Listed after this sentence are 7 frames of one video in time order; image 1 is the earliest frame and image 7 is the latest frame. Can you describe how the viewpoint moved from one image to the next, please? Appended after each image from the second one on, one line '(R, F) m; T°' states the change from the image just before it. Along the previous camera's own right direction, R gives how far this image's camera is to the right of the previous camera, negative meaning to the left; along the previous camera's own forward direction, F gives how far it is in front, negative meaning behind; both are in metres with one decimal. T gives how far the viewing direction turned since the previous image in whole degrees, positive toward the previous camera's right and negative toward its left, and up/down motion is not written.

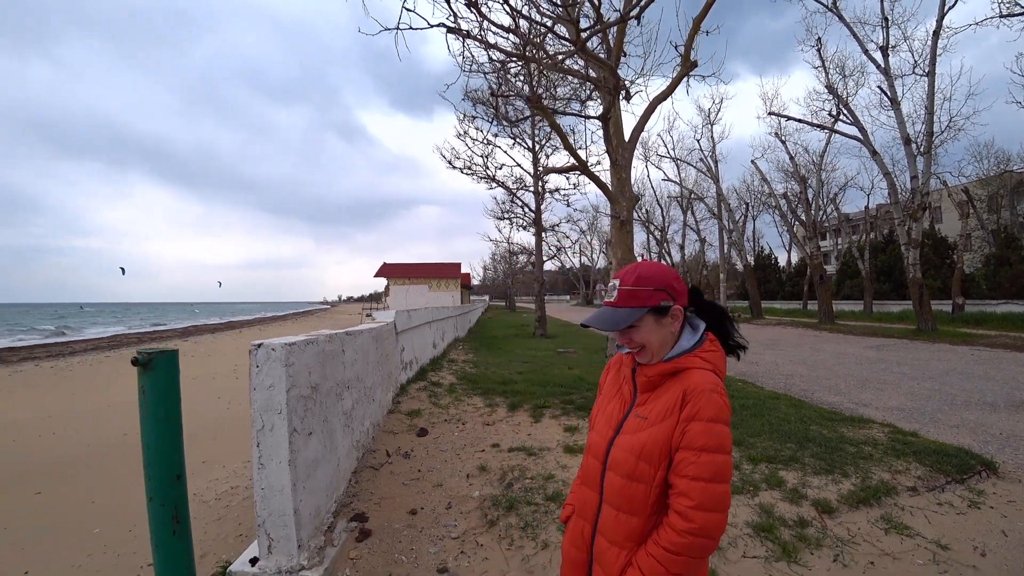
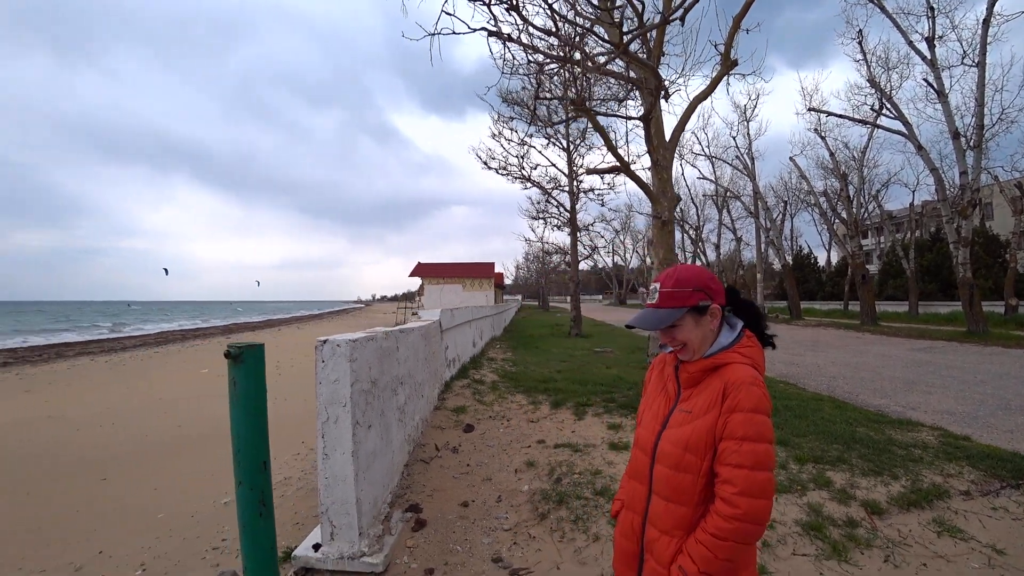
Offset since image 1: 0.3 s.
(-0.2, -0.1) m; -3°
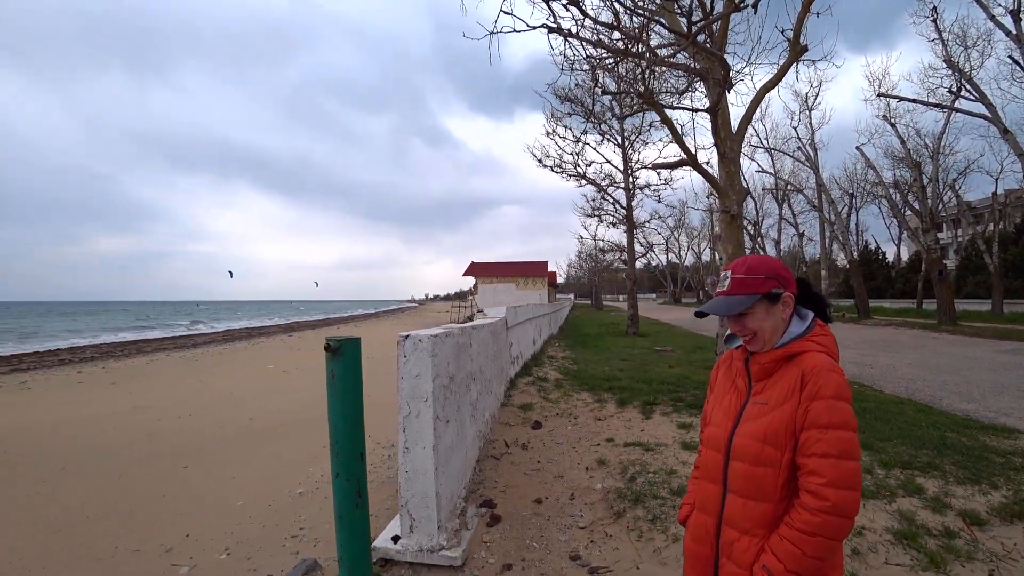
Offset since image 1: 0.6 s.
(-0.2, 0.0) m; -5°
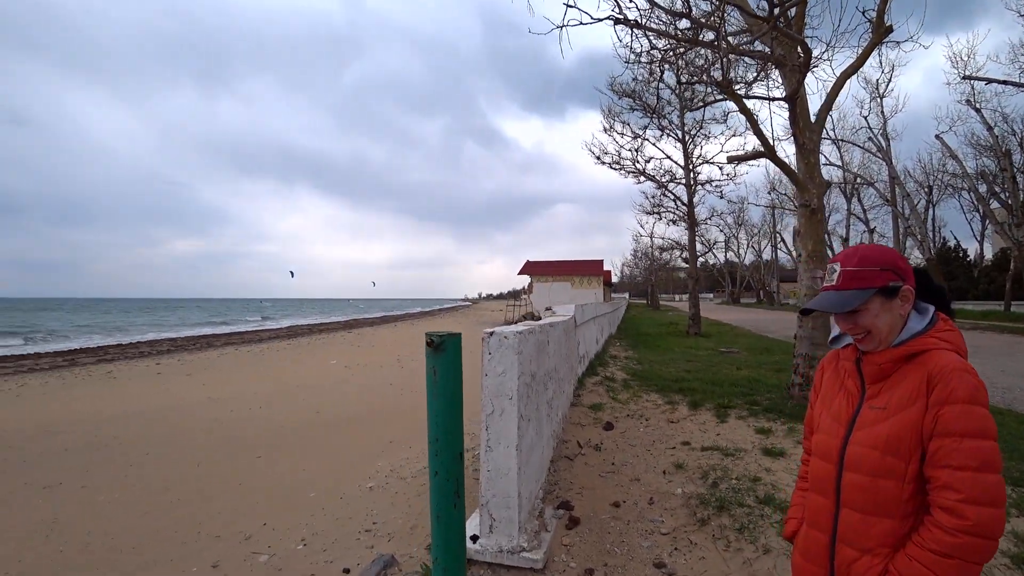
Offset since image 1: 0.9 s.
(-0.2, +0.1) m; -5°
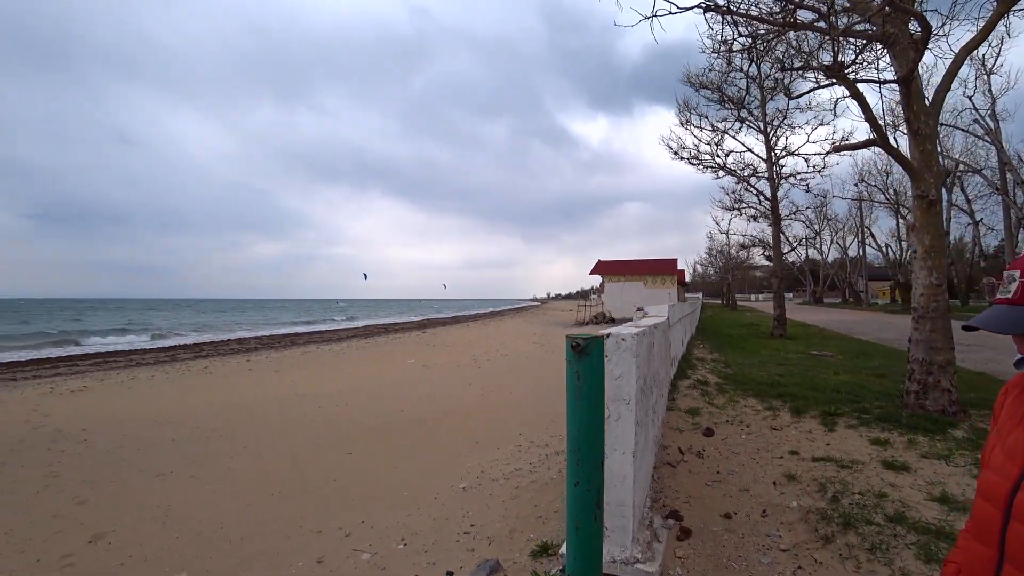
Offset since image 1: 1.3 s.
(-0.3, 0.0) m; -7°
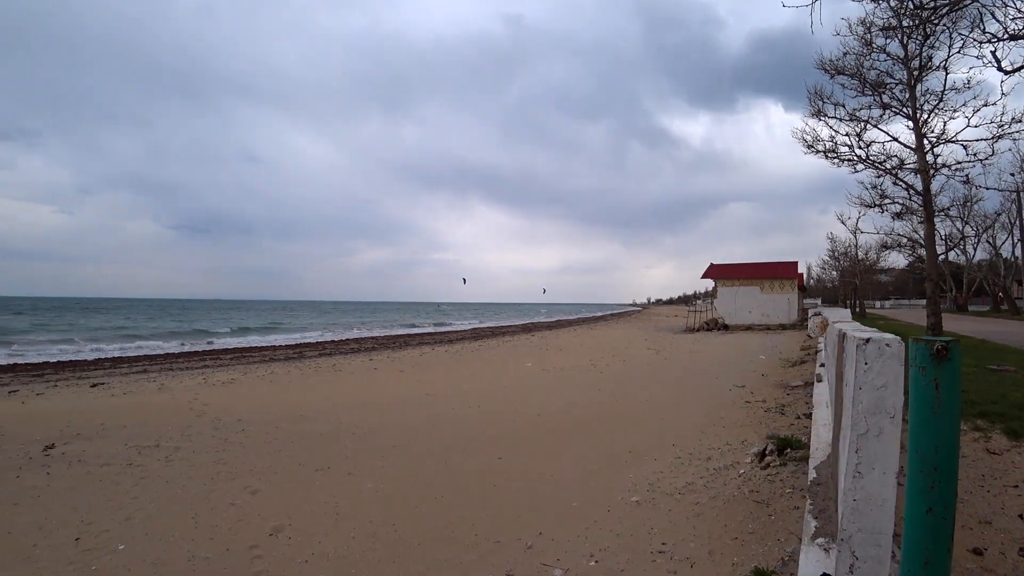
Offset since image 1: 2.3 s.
(-0.7, +0.1) m; -10°
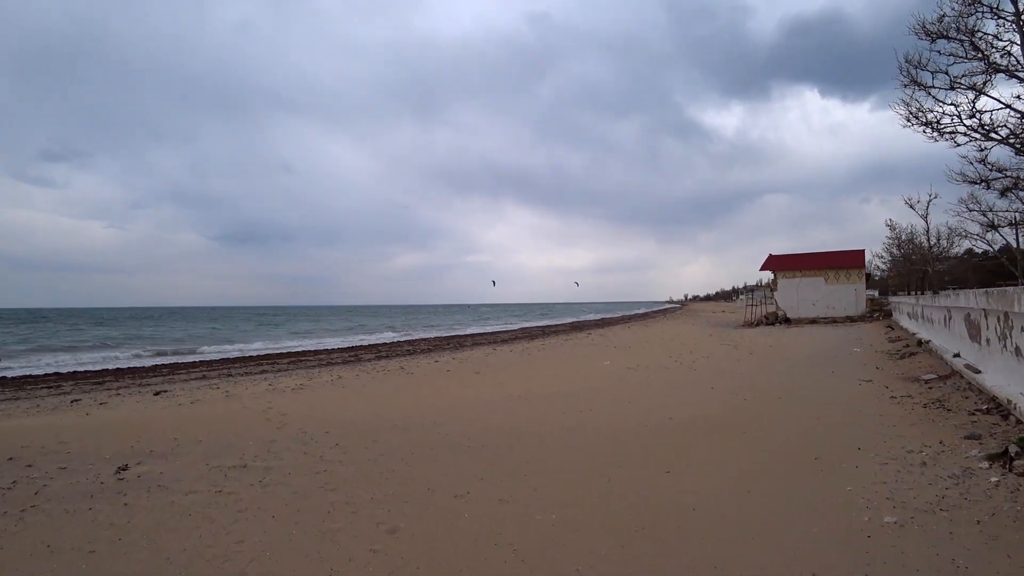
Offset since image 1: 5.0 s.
(-1.3, +0.7) m; -2°
